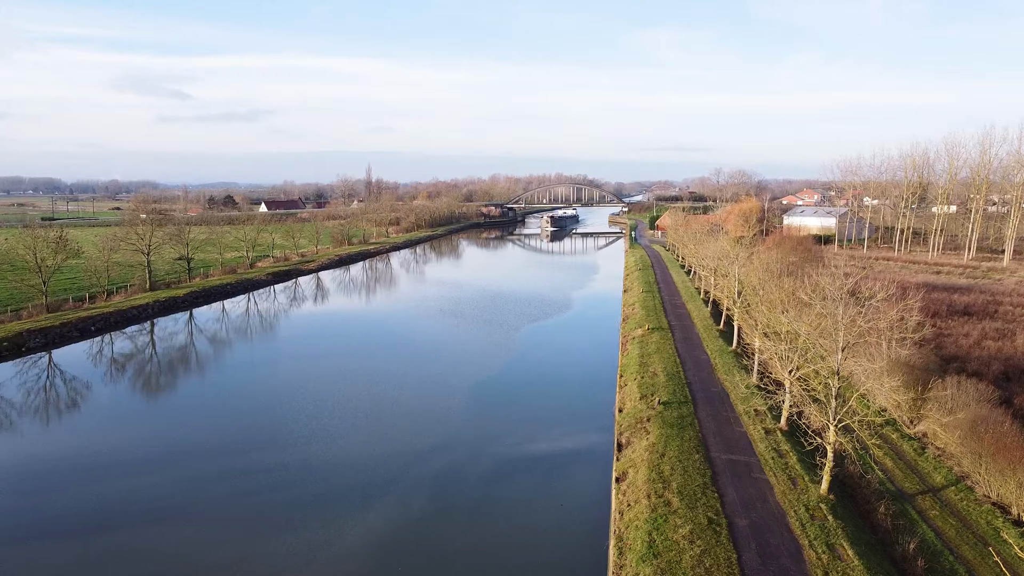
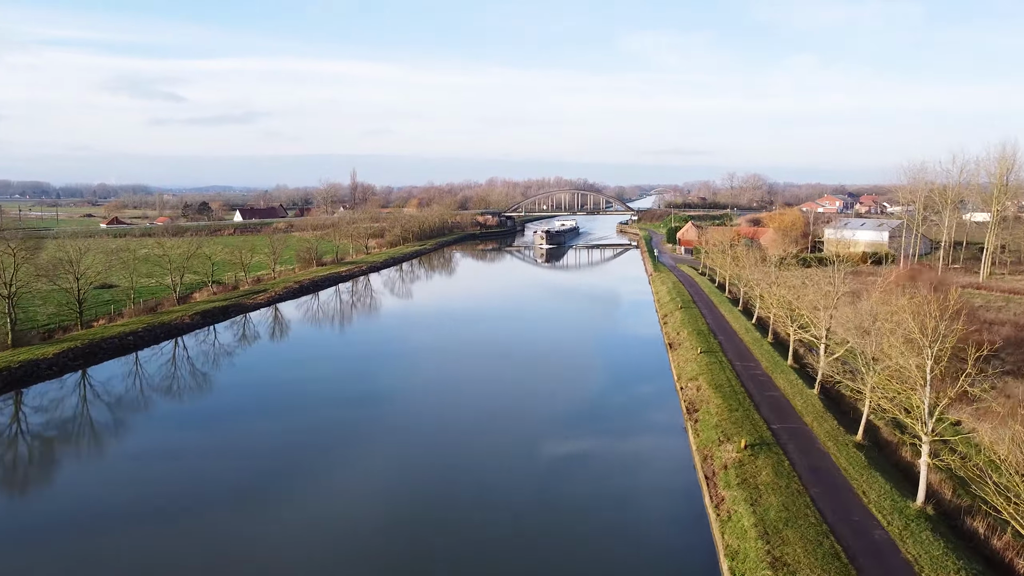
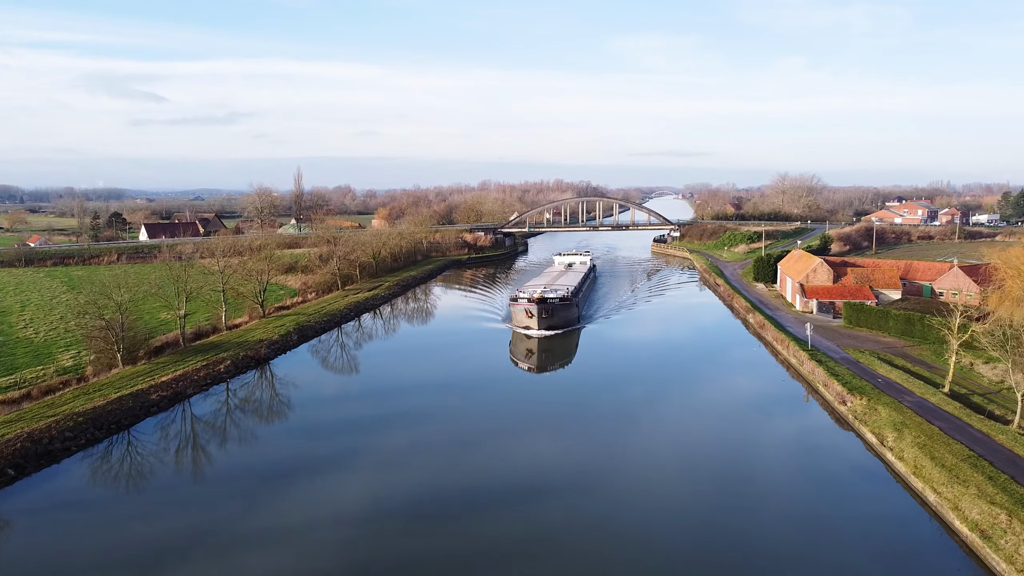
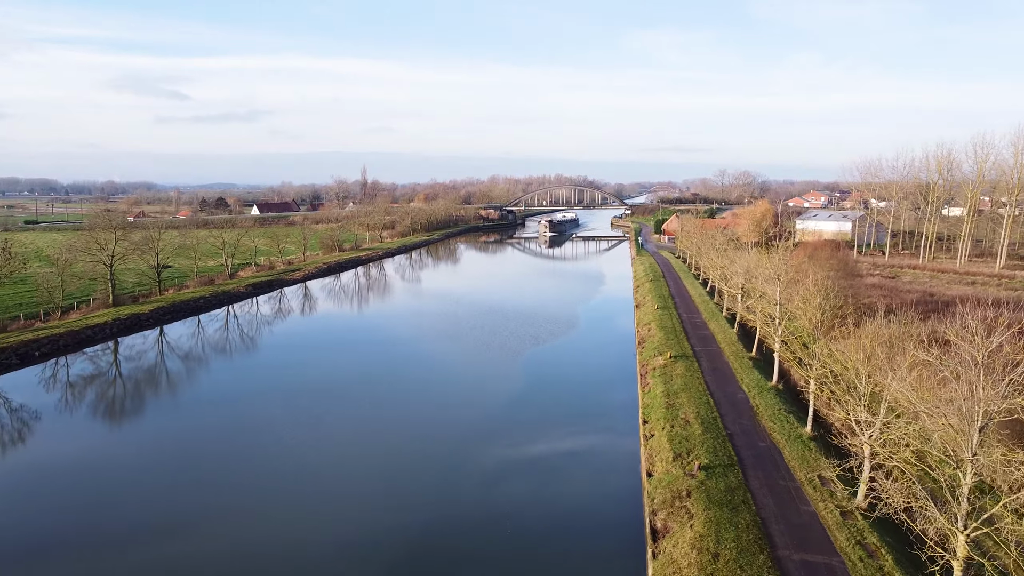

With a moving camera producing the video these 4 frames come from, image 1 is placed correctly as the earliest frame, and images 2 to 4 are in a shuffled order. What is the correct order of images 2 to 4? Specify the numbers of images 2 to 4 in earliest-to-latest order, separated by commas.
4, 2, 3
